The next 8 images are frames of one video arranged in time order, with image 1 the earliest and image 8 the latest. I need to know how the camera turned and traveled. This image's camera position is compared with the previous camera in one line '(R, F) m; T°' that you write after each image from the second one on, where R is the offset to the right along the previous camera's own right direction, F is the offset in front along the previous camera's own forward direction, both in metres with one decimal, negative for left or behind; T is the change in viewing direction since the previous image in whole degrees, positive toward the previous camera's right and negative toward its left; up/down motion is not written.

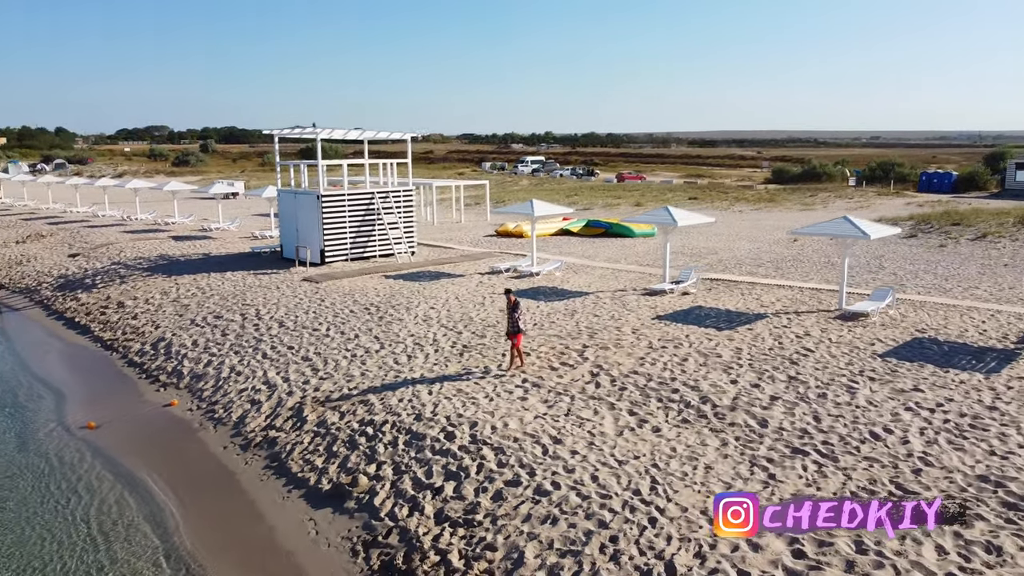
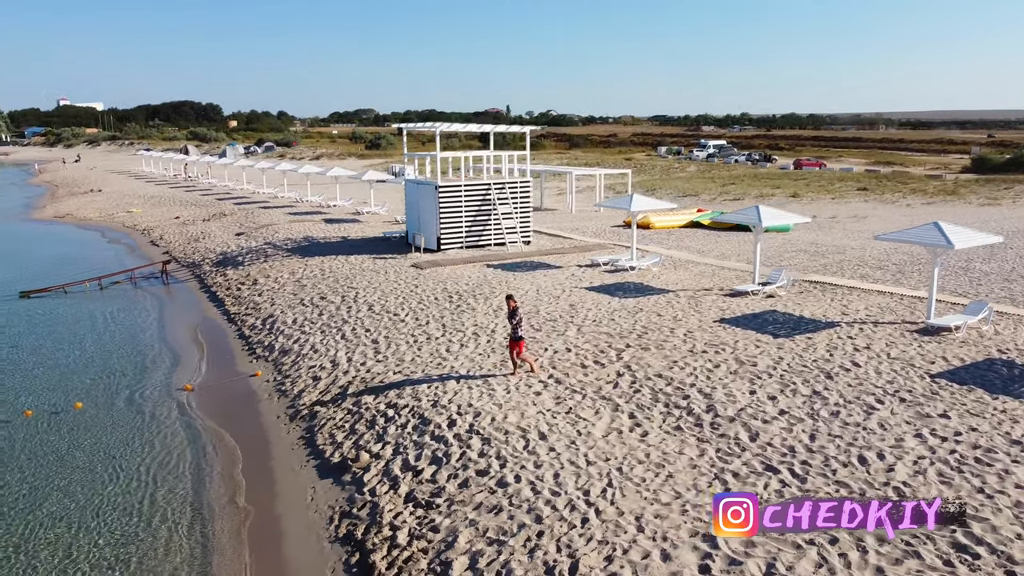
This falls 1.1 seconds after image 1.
(+2.3, -0.3) m; -13°
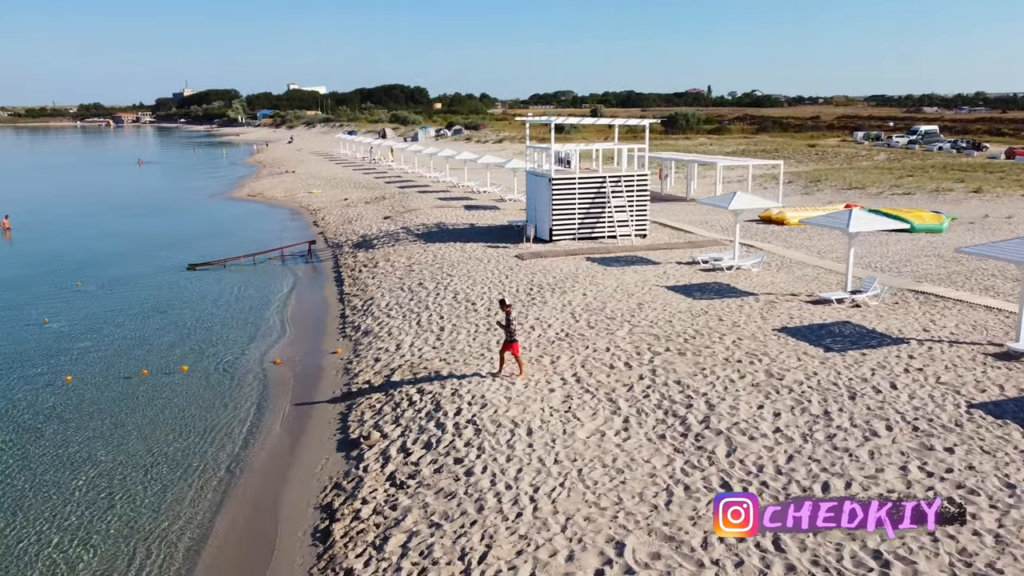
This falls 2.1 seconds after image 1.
(+2.5, -0.2) m; -14°
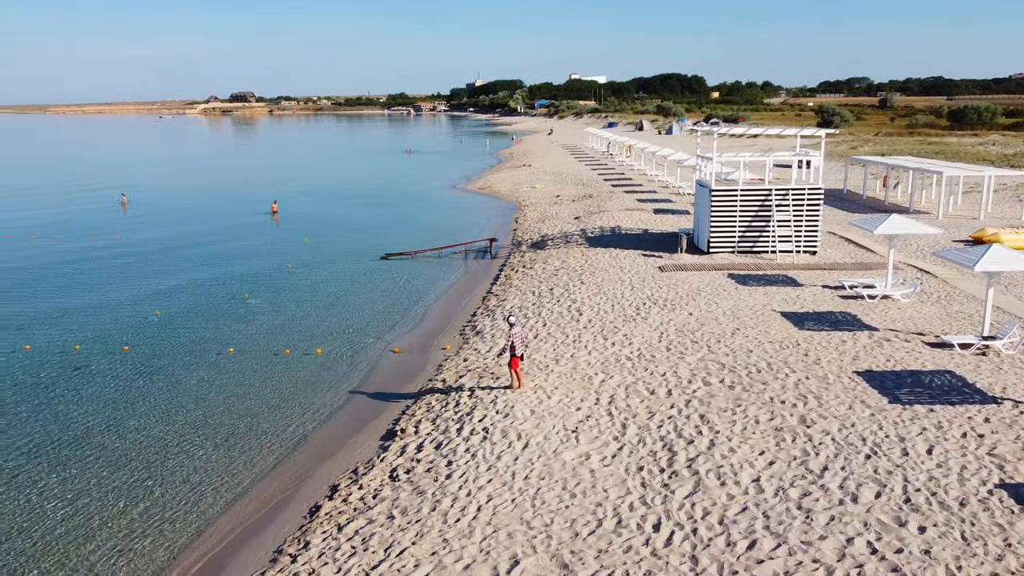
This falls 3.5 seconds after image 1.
(+3.5, -0.2) m; -19°
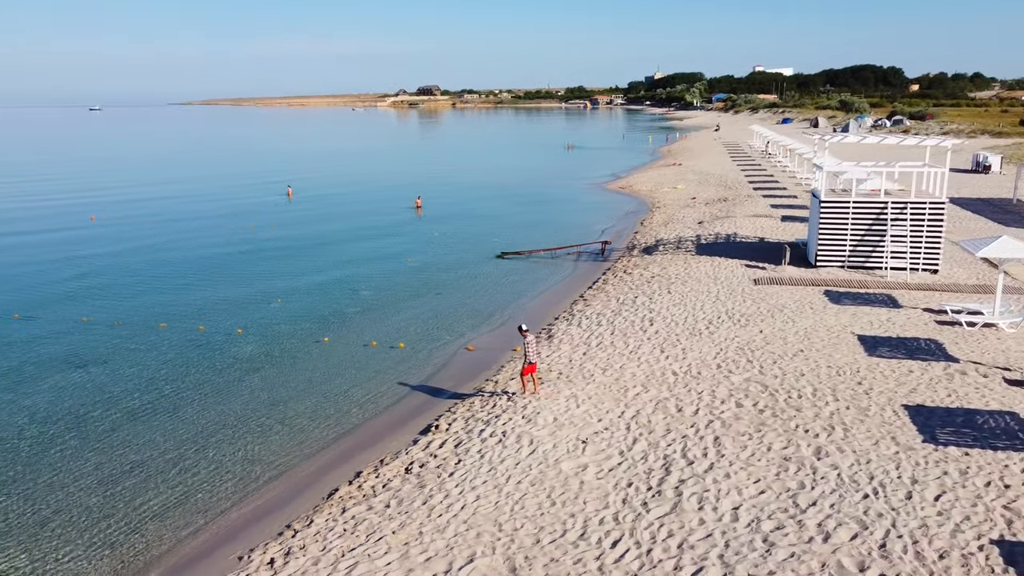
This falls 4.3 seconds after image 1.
(+2.2, -0.3) m; -12°
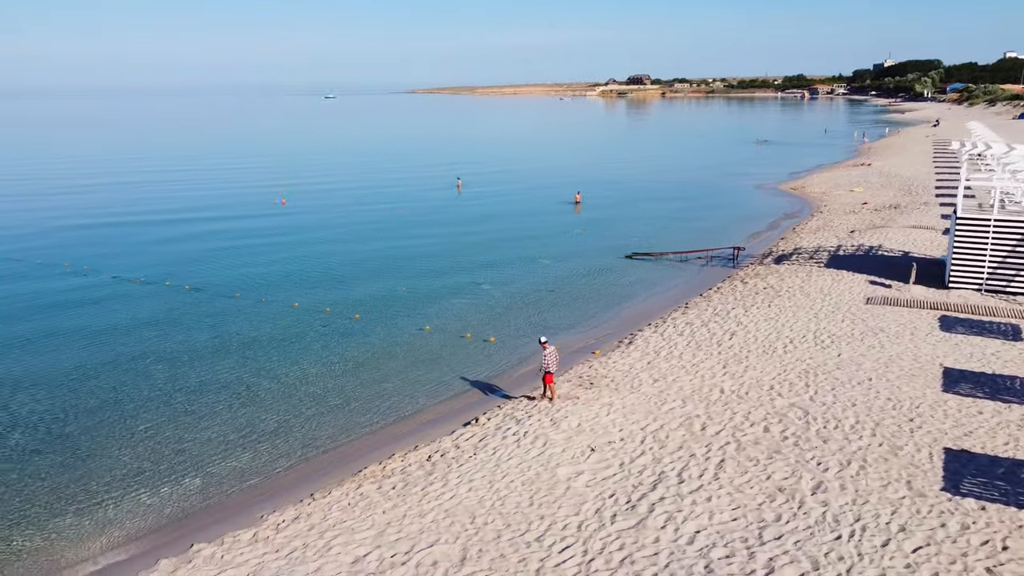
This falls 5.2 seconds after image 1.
(+2.7, -0.3) m; -14°
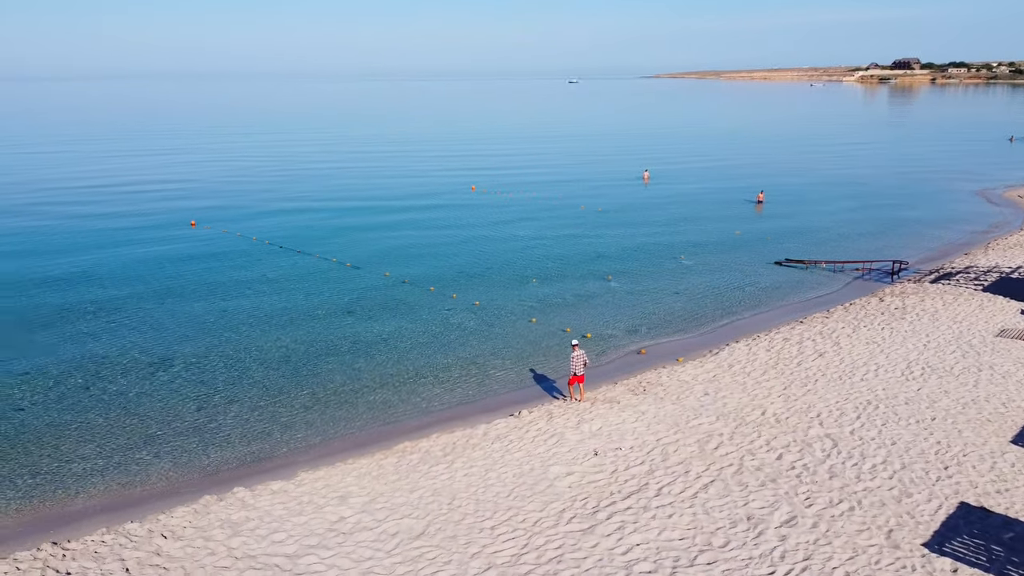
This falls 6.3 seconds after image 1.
(+3.3, -0.3) m; -16°
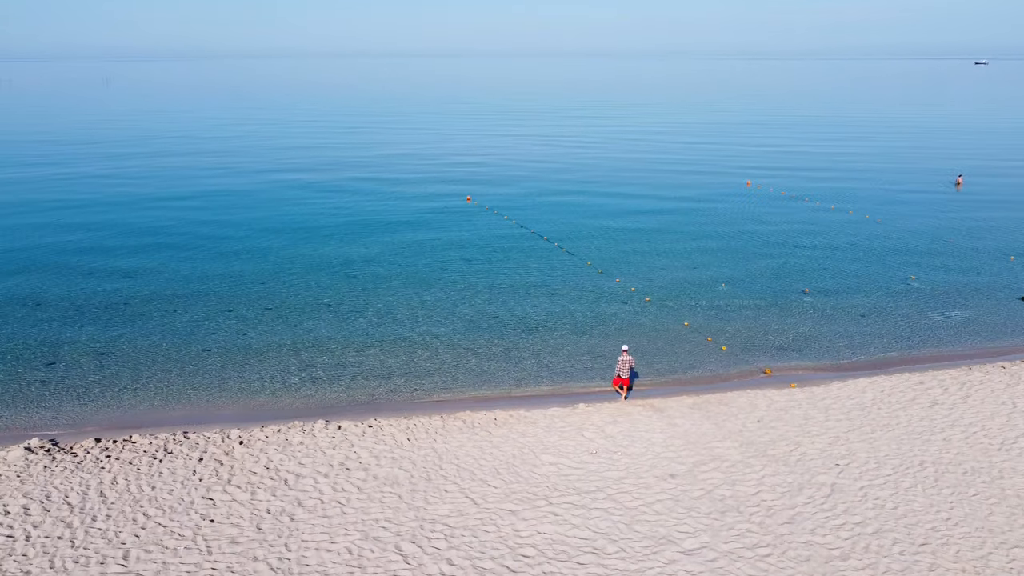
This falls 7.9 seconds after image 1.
(+5.4, -0.3) m; -25°
